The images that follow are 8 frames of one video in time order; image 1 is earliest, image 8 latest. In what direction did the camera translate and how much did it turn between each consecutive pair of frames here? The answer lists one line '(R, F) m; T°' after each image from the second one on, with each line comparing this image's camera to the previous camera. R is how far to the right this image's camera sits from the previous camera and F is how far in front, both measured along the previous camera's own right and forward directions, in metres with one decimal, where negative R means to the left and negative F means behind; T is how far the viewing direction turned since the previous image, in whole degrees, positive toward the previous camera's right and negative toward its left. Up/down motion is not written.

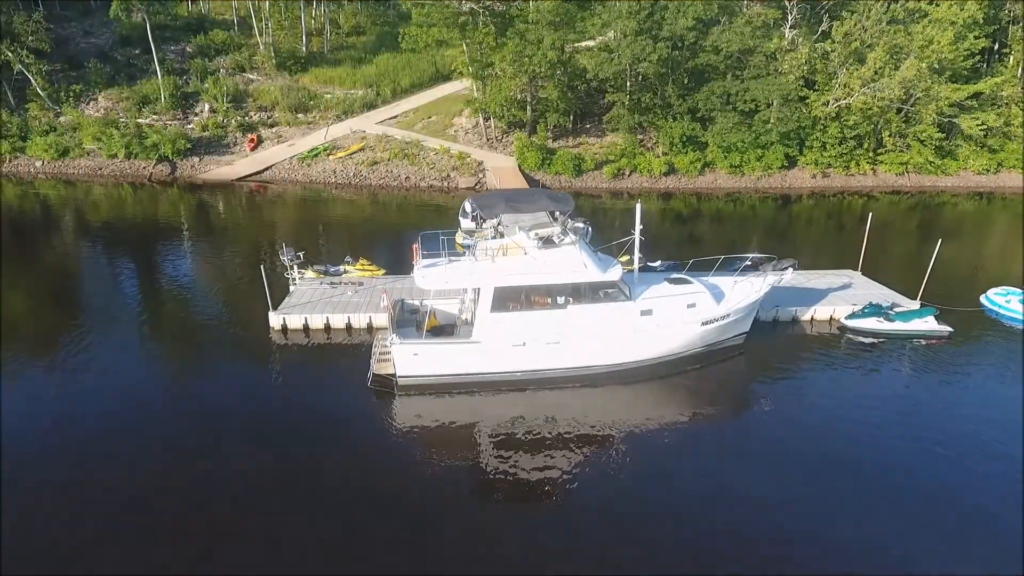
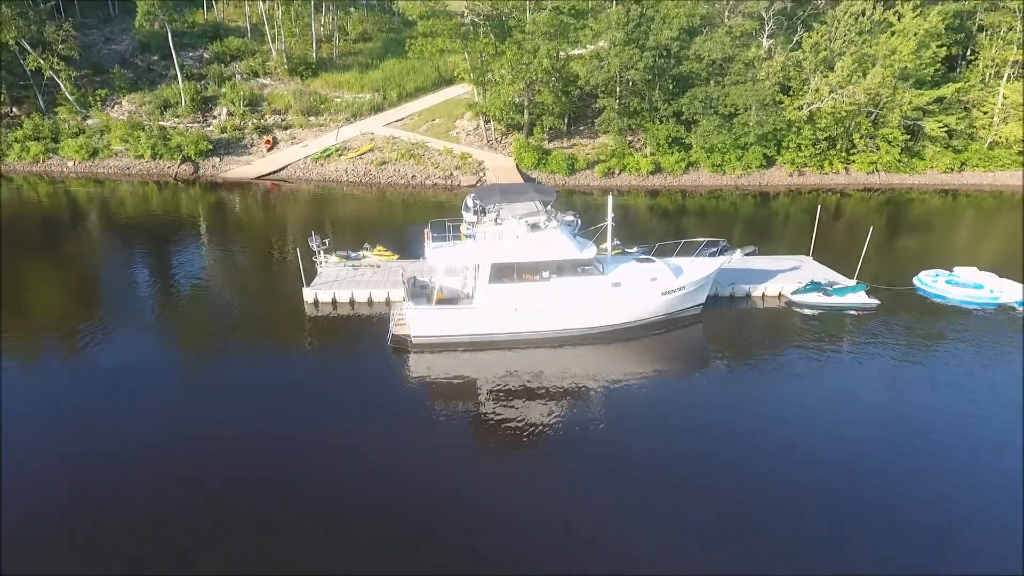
(+0.2, -2.6) m; 0°
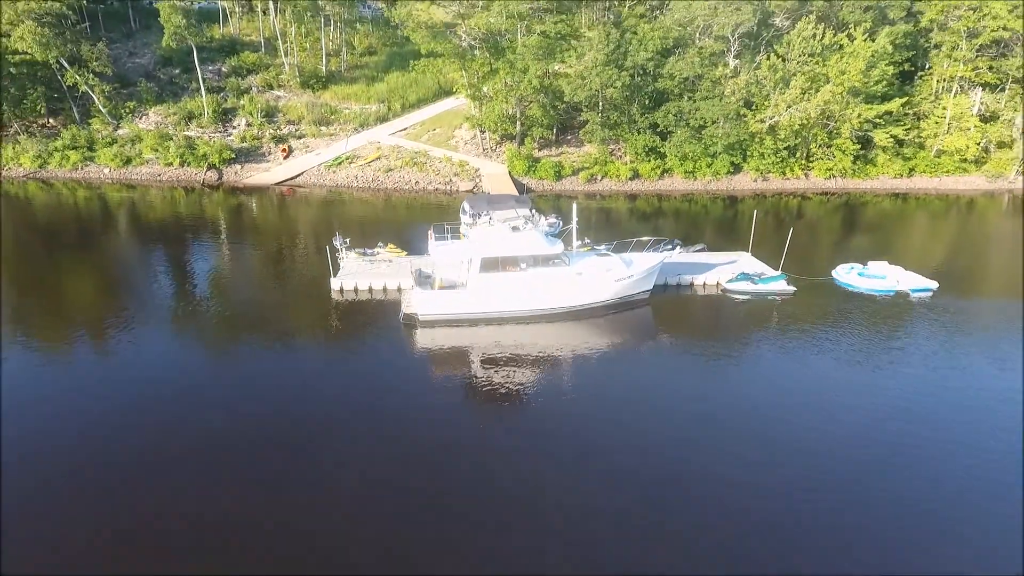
(+0.4, -4.1) m; 0°
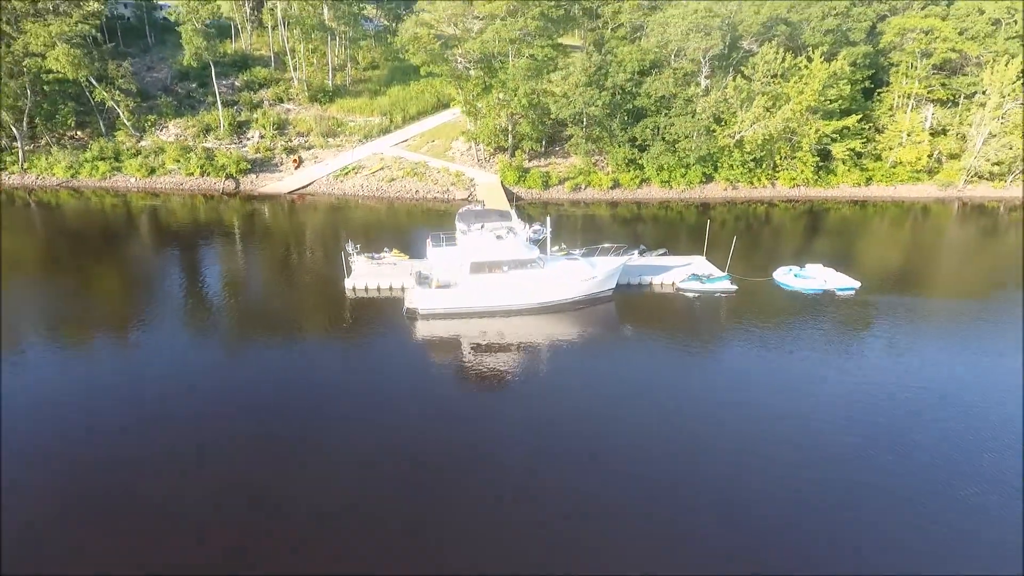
(+0.5, -3.9) m; 0°
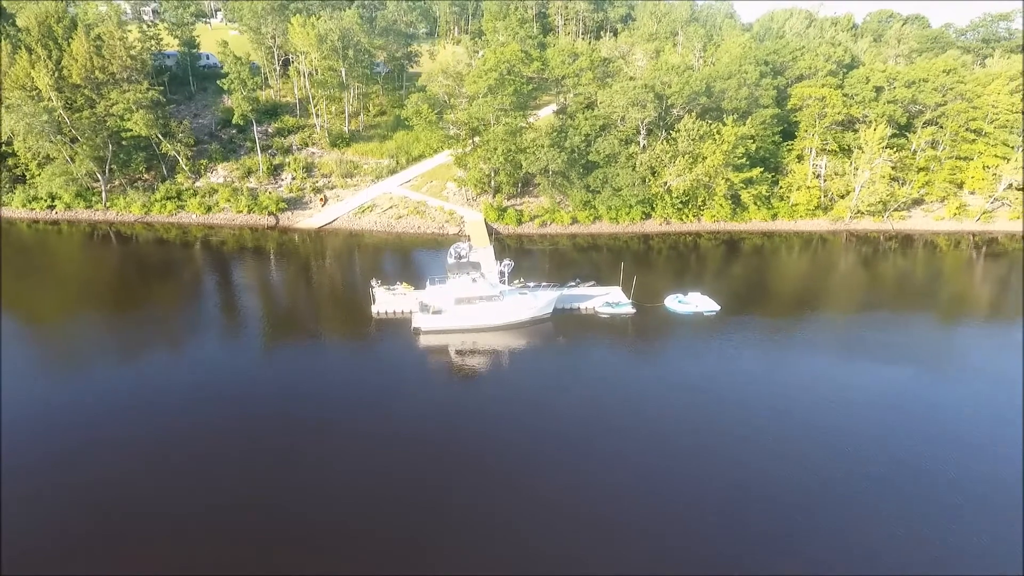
(+1.7, -12.2) m; 0°
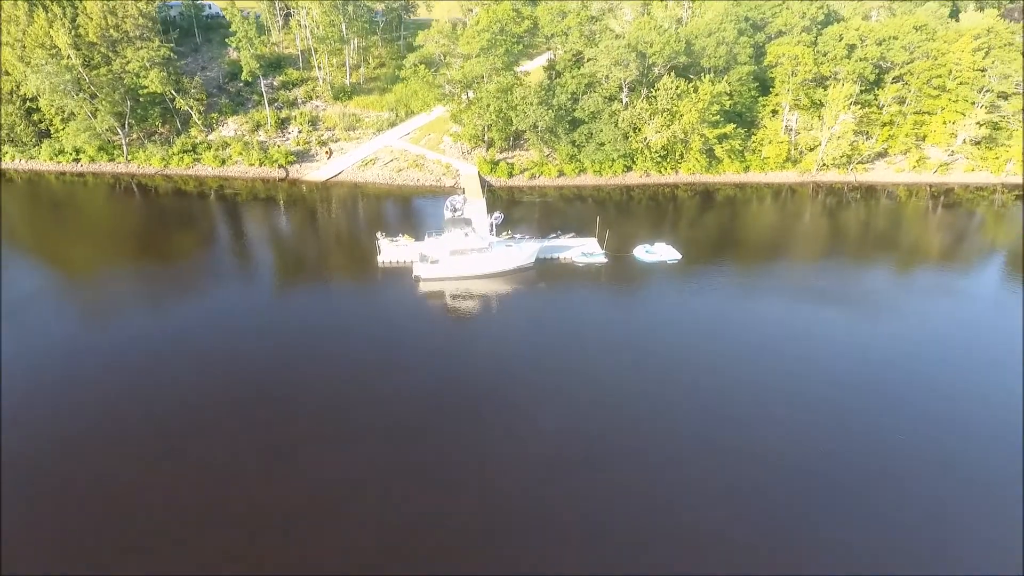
(+0.9, -5.4) m; 0°
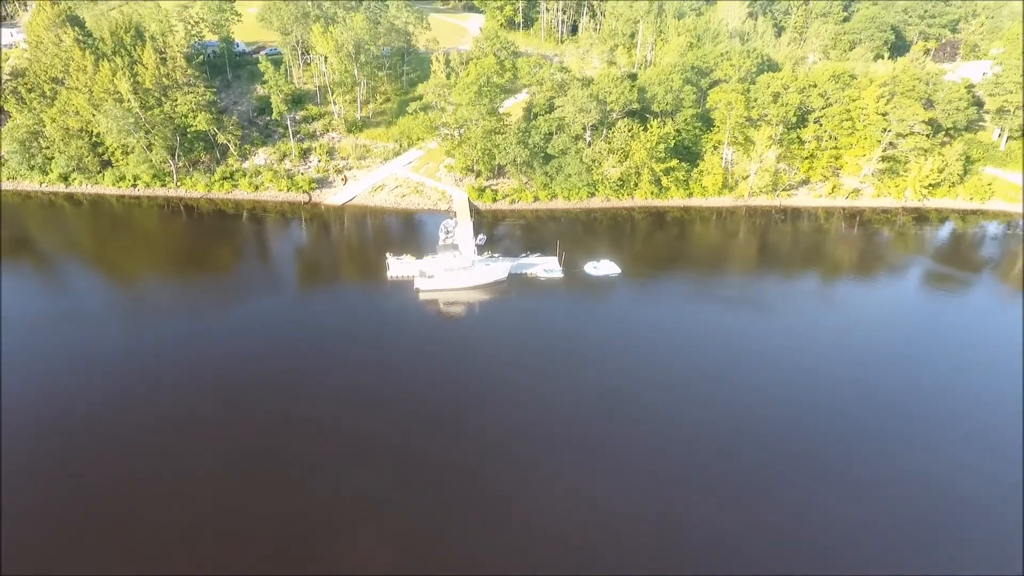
(+2.0, -13.0) m; 0°
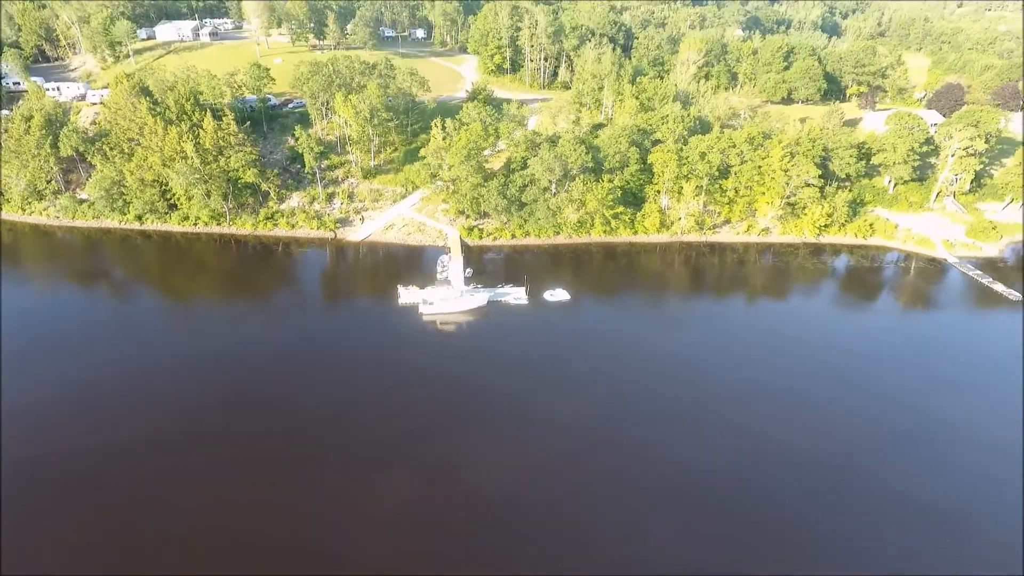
(+2.5, -20.1) m; 0°
